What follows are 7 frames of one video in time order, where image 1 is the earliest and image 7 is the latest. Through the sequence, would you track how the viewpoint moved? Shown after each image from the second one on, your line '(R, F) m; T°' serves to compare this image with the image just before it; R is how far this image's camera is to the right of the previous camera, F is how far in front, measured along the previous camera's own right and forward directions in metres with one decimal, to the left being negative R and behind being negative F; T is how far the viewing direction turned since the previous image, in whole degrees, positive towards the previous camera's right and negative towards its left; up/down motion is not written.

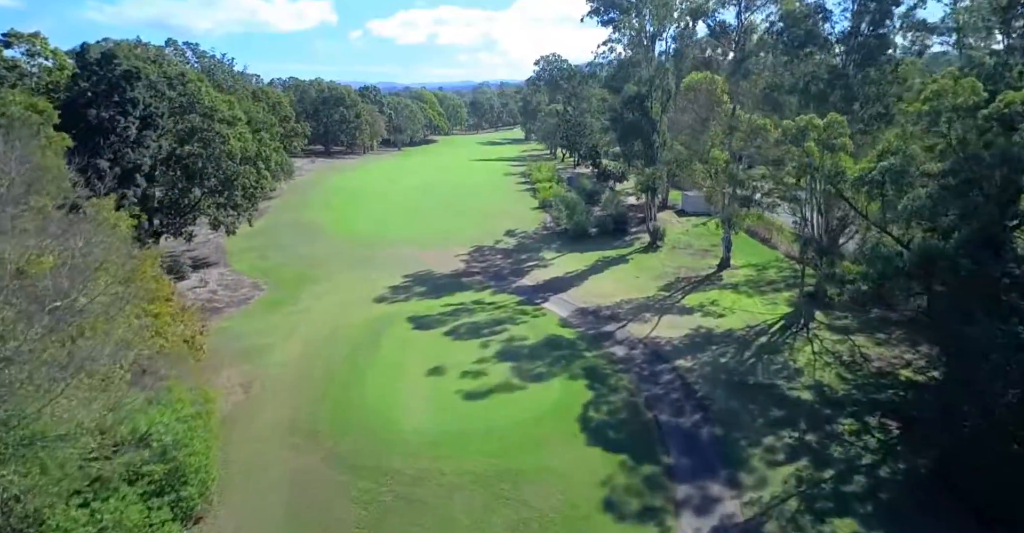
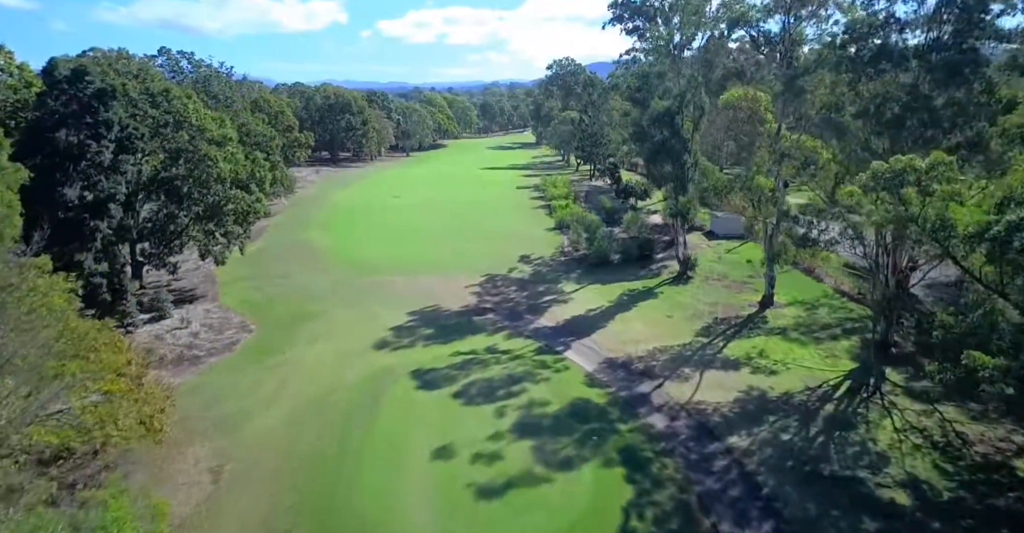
(-0.3, +2.5) m; -1°
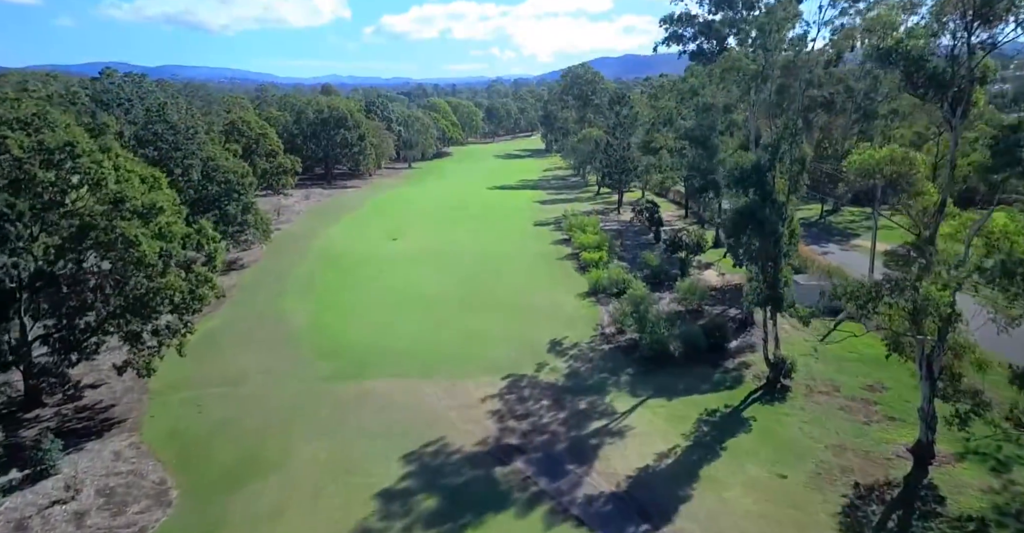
(-0.8, +6.6) m; 0°
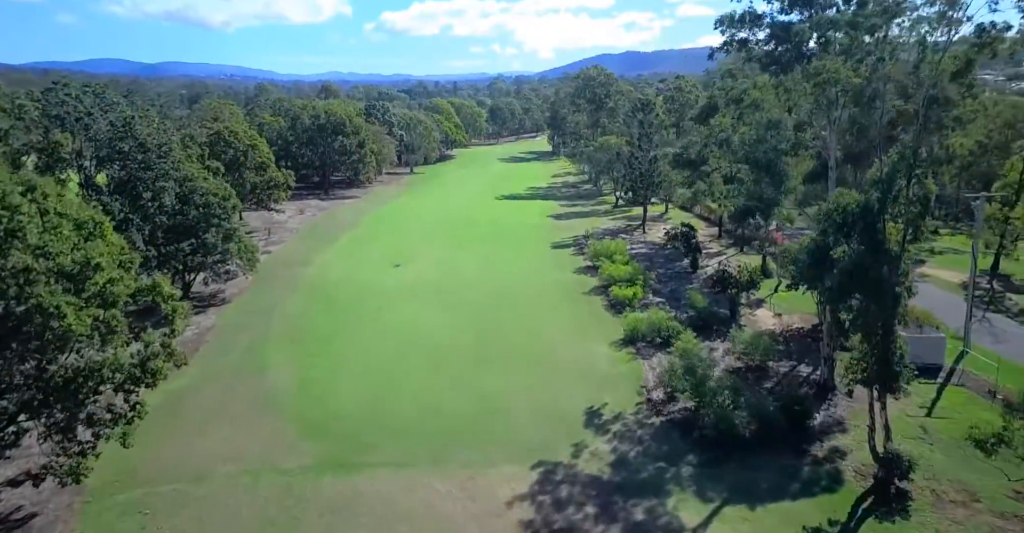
(-0.8, +4.1) m; 0°
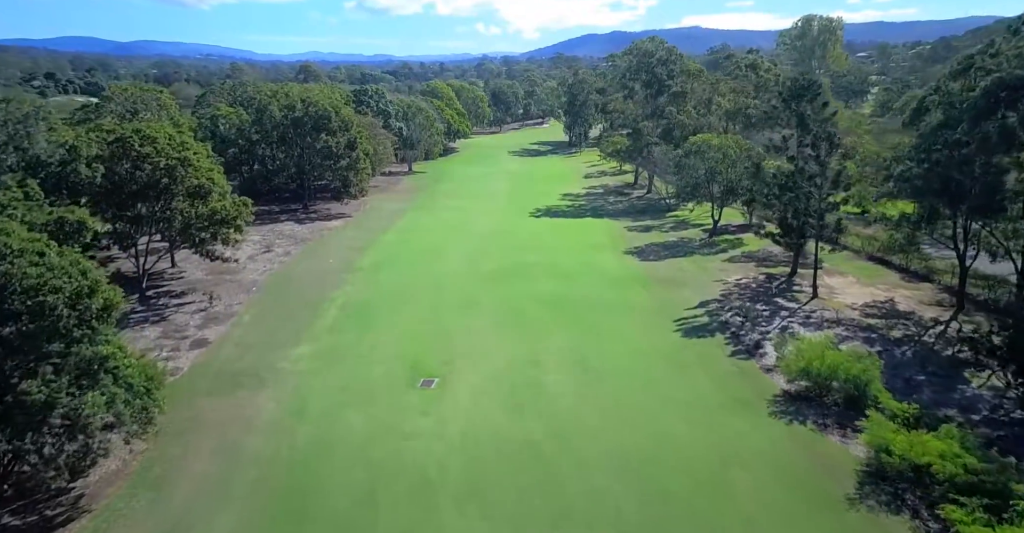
(-4.3, +16.0) m; +1°
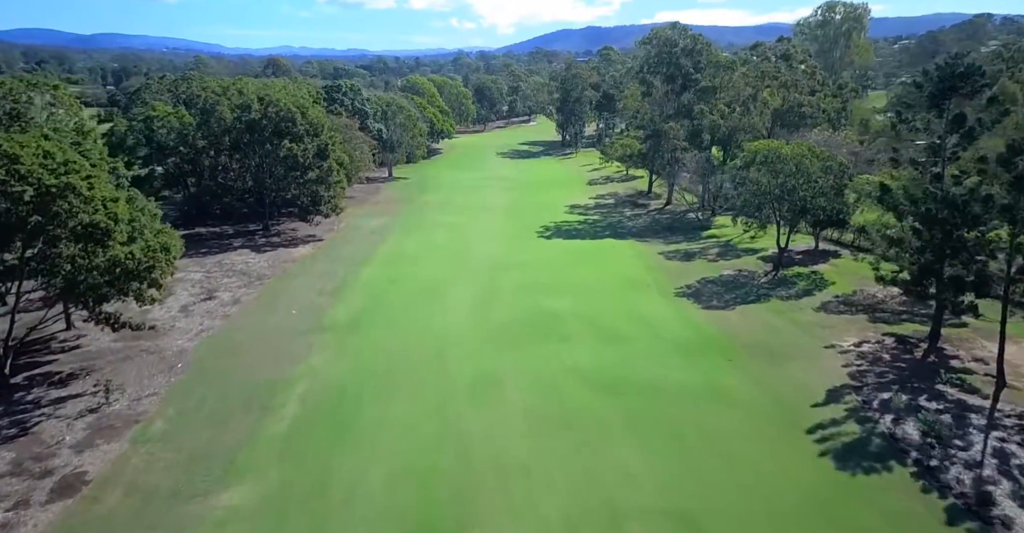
(-1.9, +8.9) m; +2°
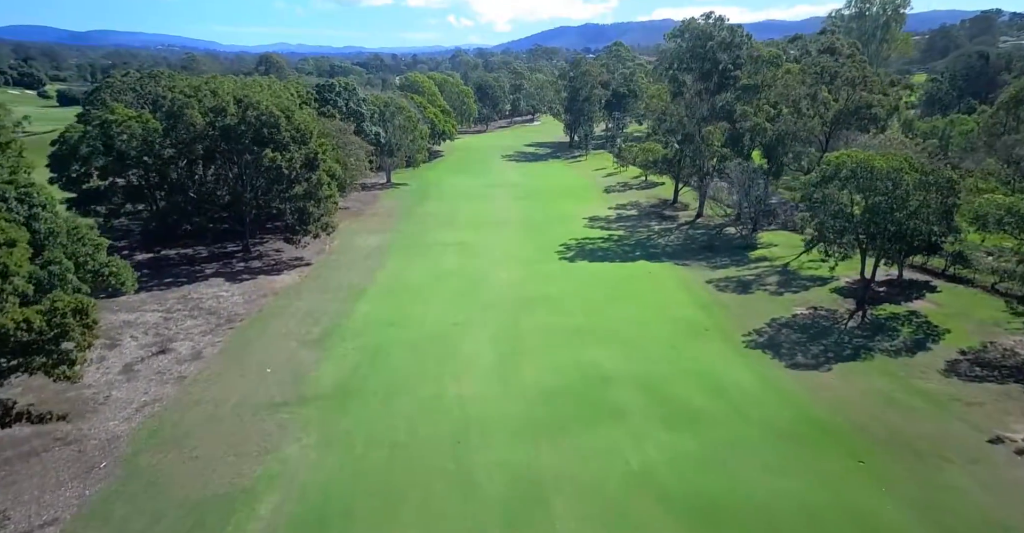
(-1.3, +6.1) m; 0°
